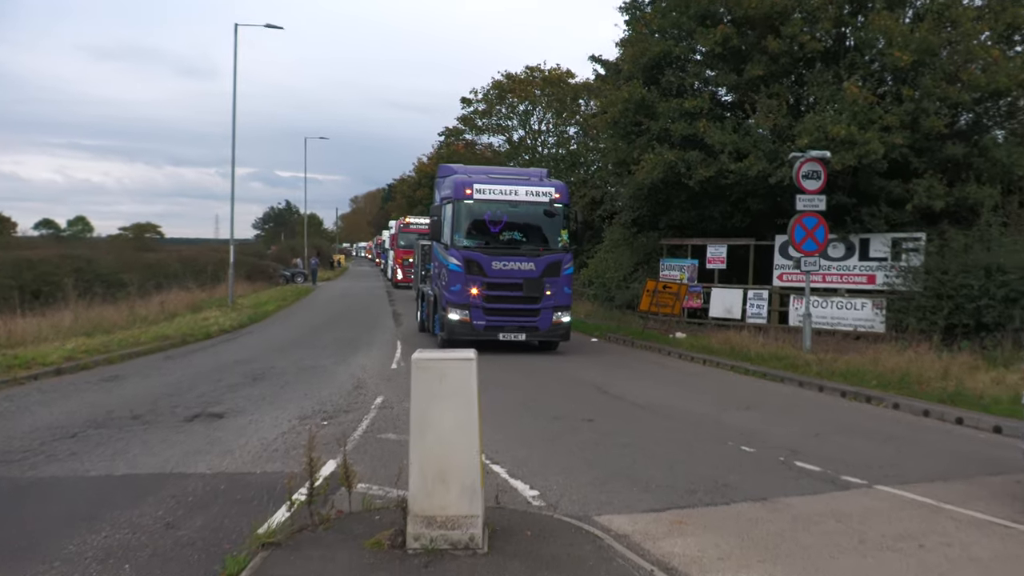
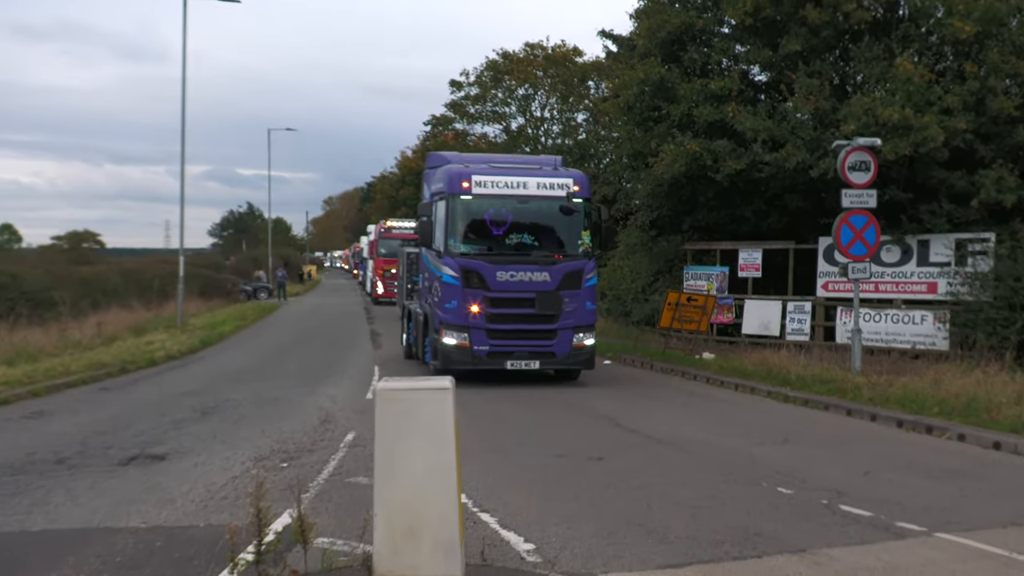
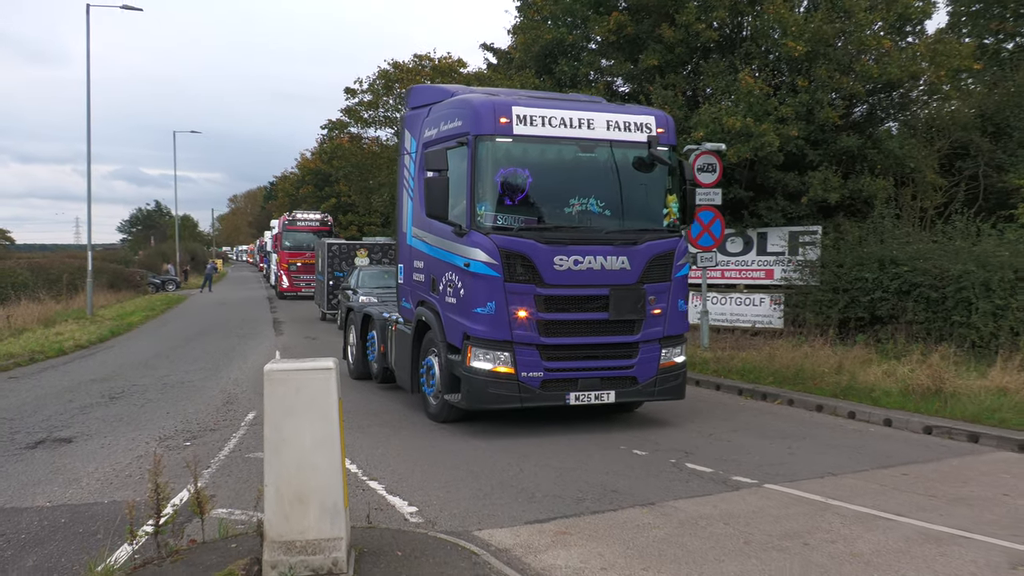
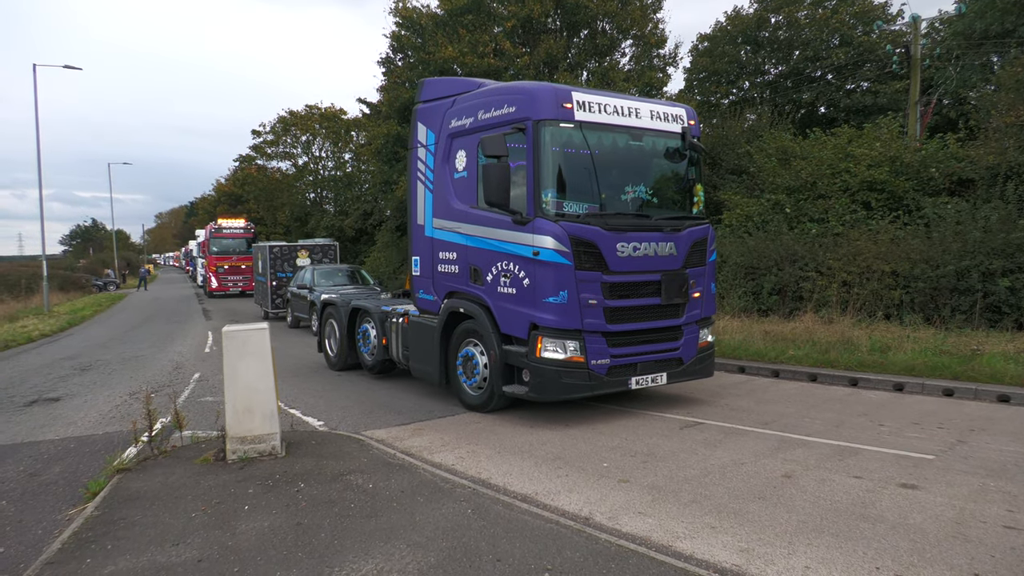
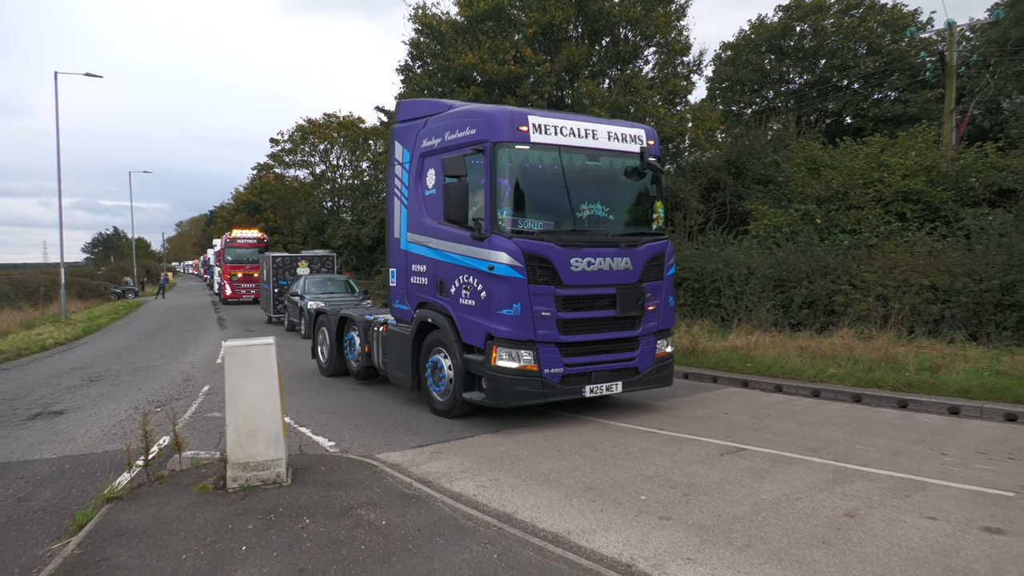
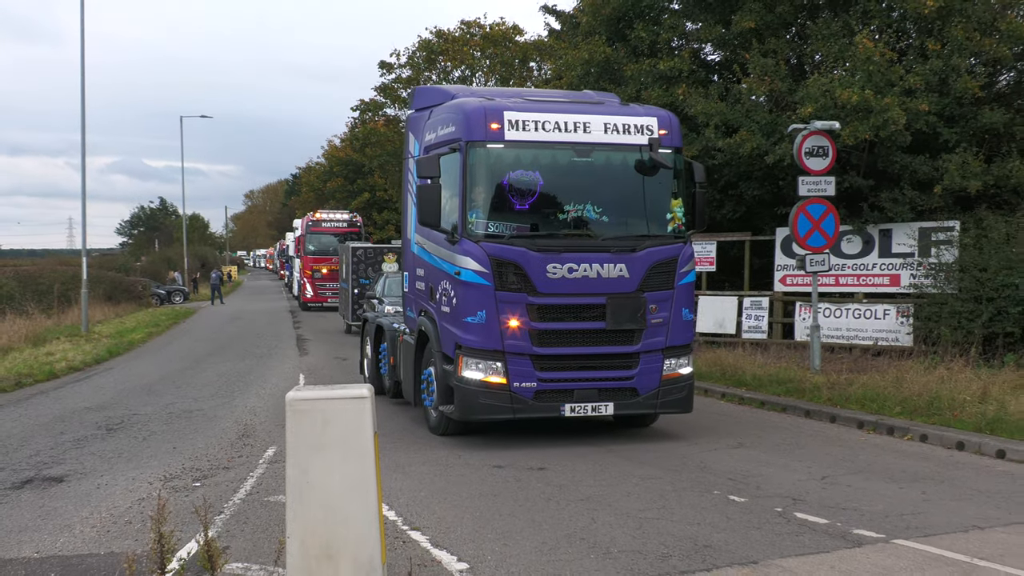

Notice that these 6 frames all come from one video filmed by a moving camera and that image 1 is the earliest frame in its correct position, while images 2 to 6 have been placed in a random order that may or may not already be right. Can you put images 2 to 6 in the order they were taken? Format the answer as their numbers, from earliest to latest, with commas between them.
2, 6, 3, 5, 4
